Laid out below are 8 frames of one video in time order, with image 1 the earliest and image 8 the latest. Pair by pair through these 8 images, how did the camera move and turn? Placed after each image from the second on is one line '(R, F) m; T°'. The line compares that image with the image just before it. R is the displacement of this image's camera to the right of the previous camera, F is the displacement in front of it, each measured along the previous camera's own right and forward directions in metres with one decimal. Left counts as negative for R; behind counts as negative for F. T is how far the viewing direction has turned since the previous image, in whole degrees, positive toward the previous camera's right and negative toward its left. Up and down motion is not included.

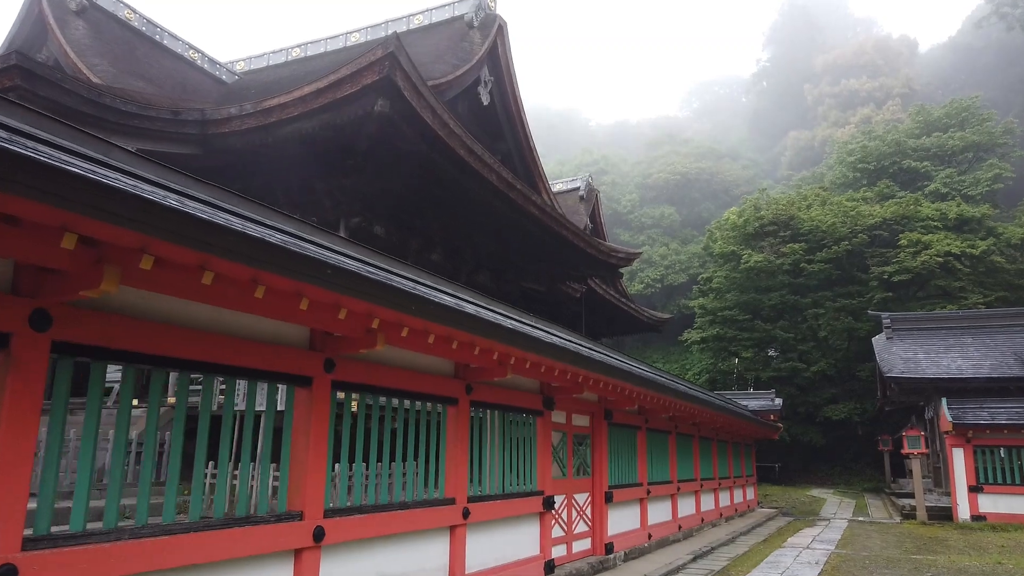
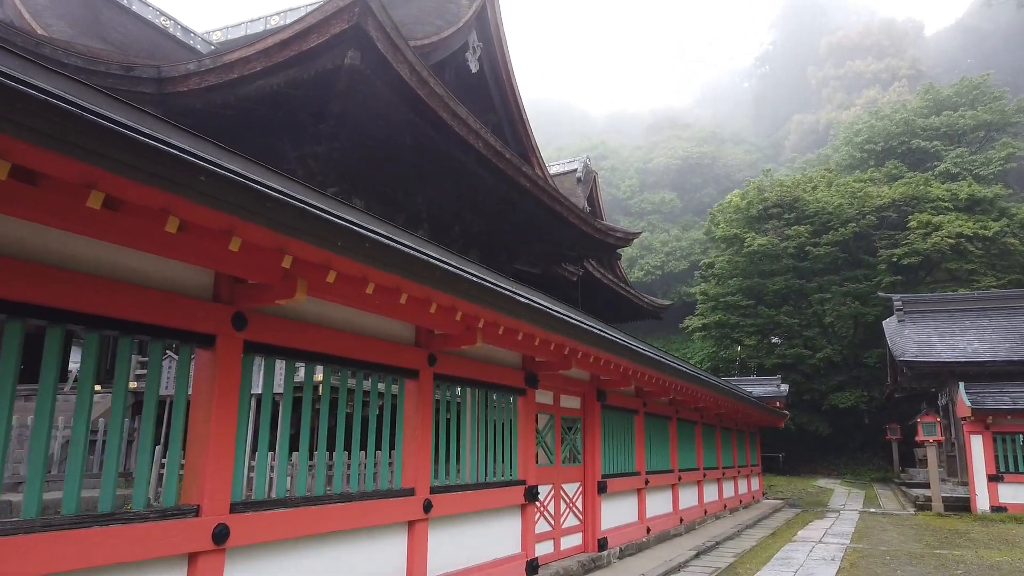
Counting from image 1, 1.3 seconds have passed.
(+0.2, +0.7) m; 0°
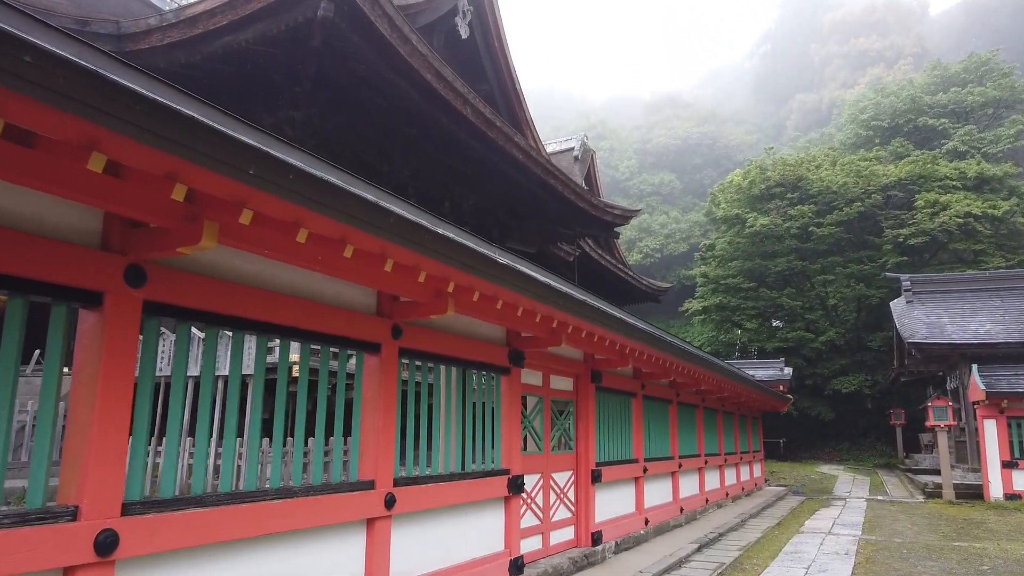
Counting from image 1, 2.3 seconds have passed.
(+0.1, +0.5) m; 0°
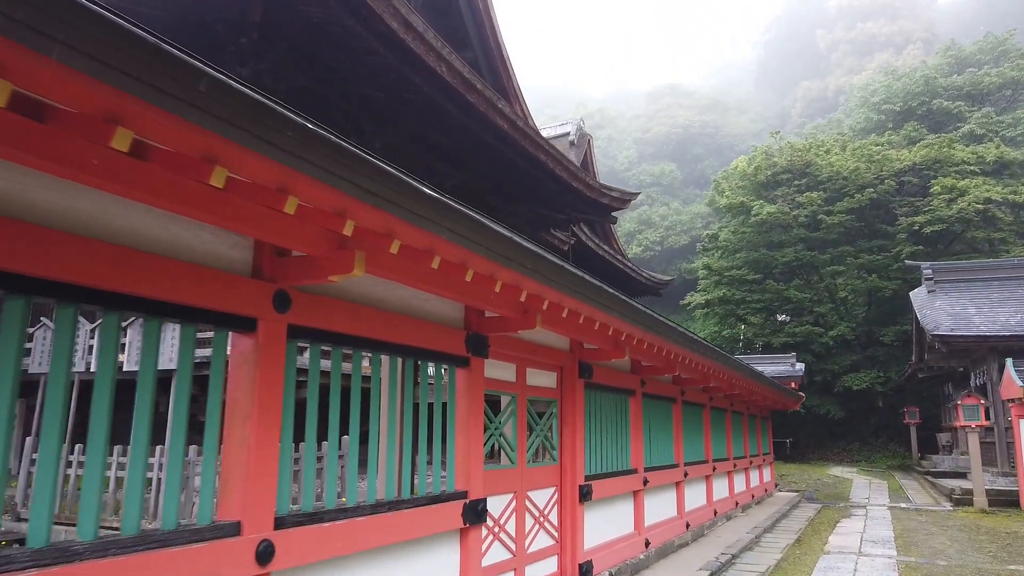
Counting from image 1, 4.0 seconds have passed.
(+0.2, +1.1) m; 0°
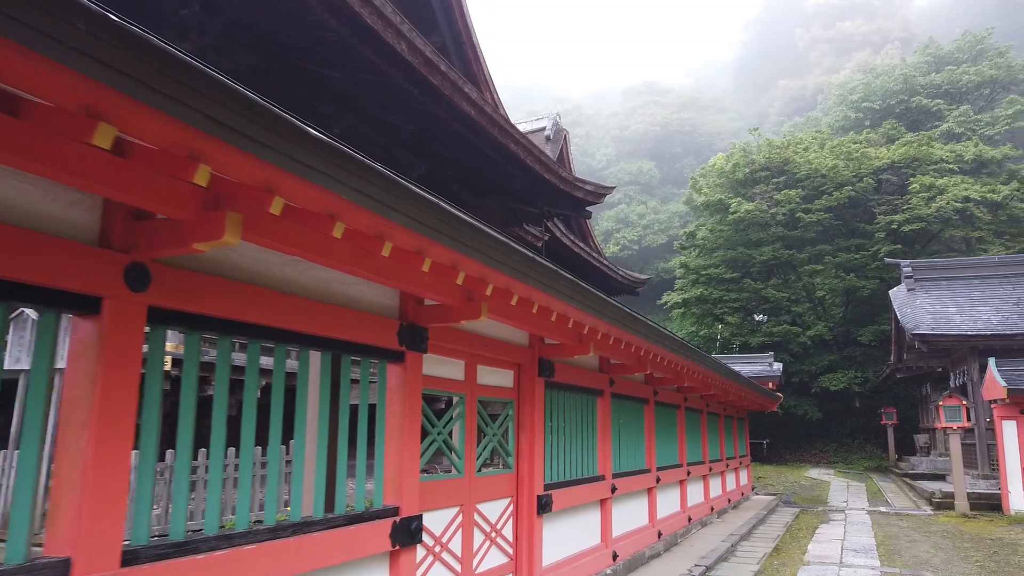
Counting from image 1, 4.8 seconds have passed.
(+0.1, +0.5) m; +2°
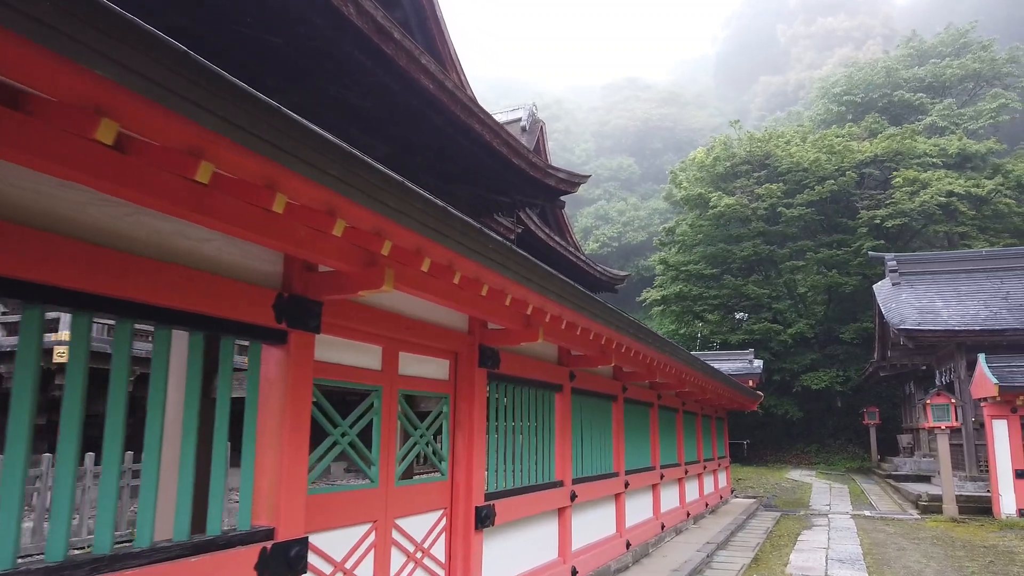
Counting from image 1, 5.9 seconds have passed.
(+0.2, +0.6) m; +1°
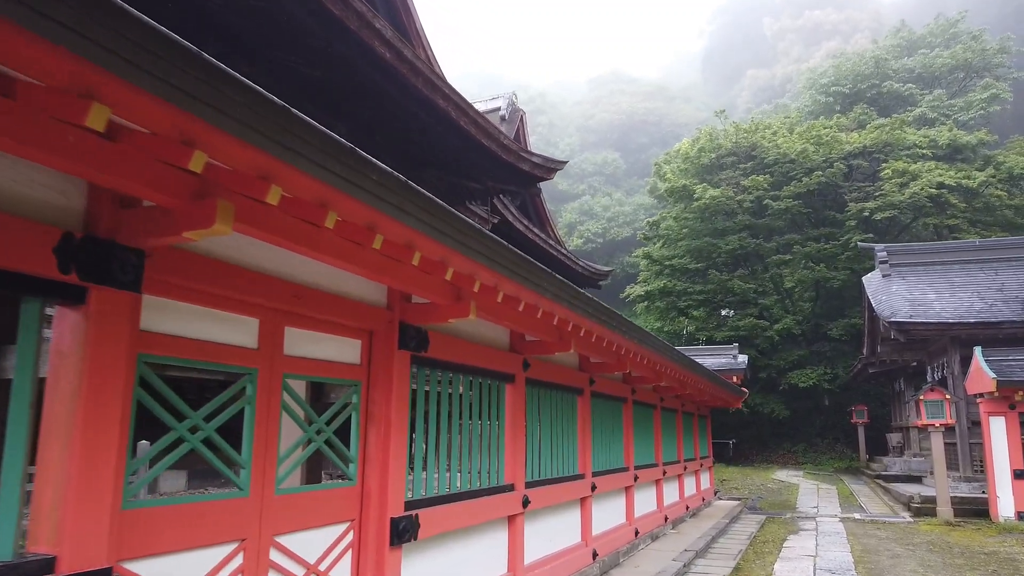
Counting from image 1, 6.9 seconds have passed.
(+0.2, +0.6) m; +1°
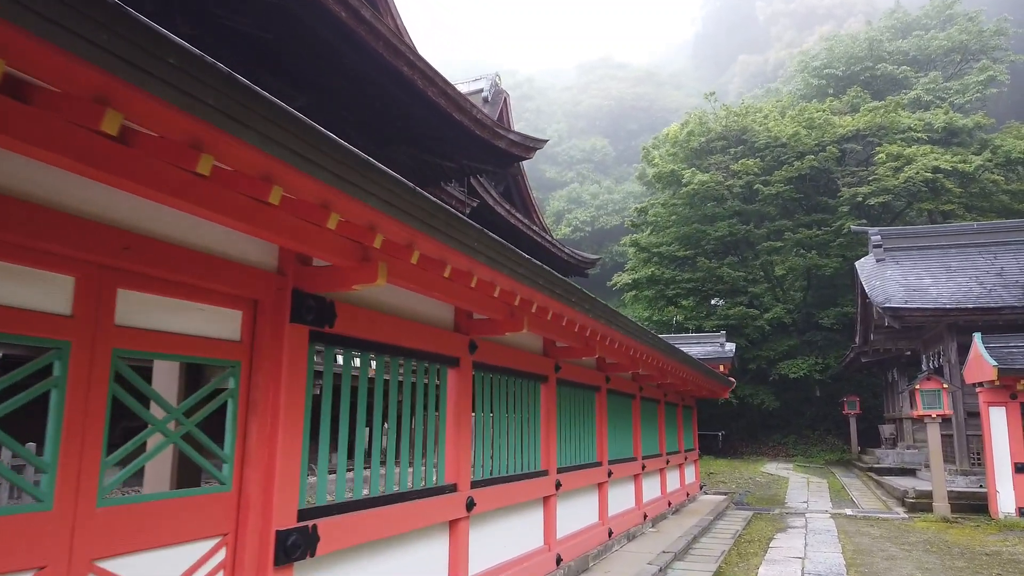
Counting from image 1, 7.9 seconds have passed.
(+0.2, +0.6) m; +1°
